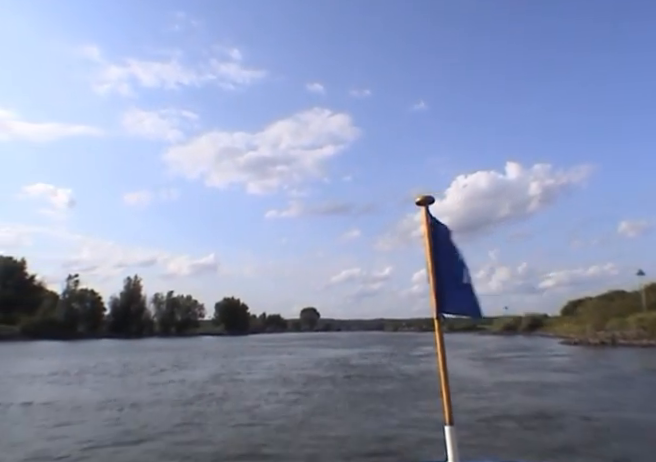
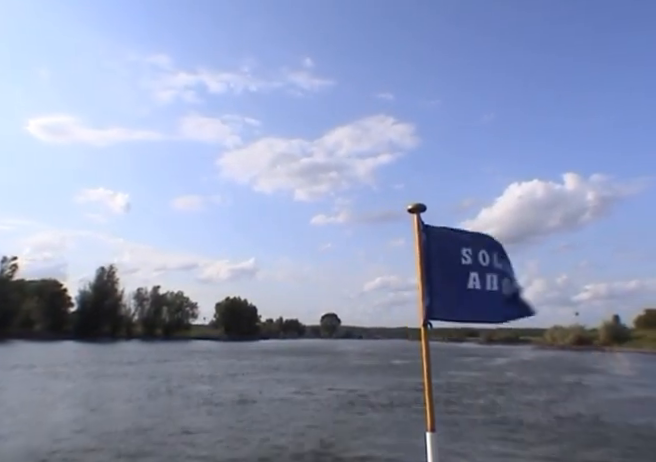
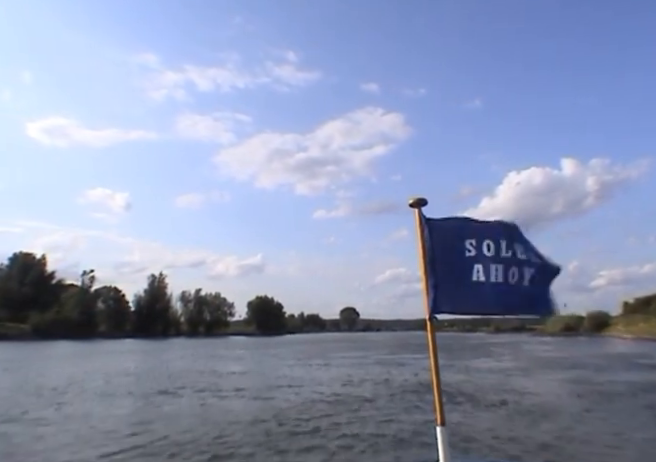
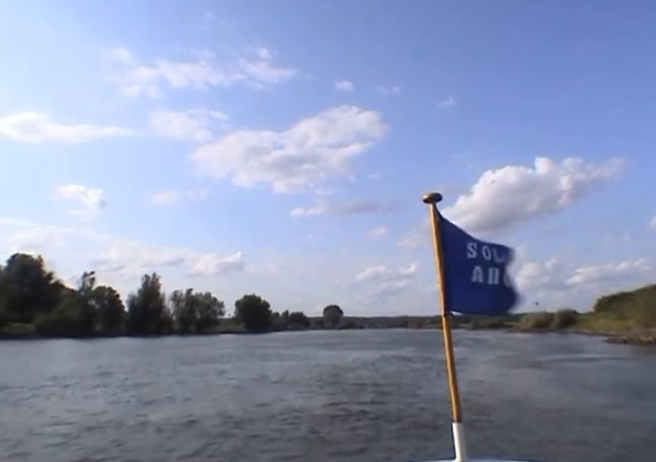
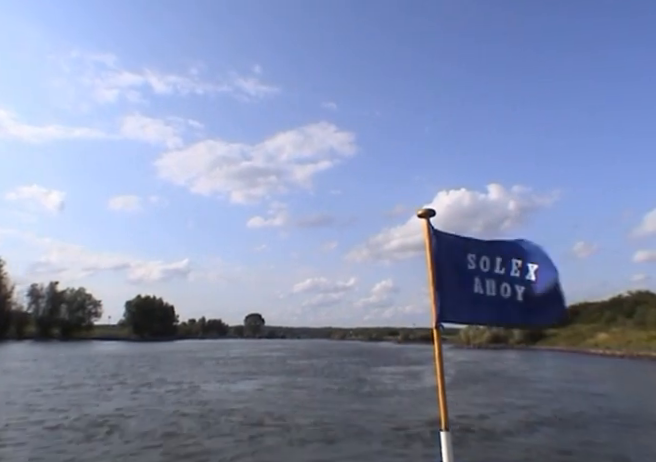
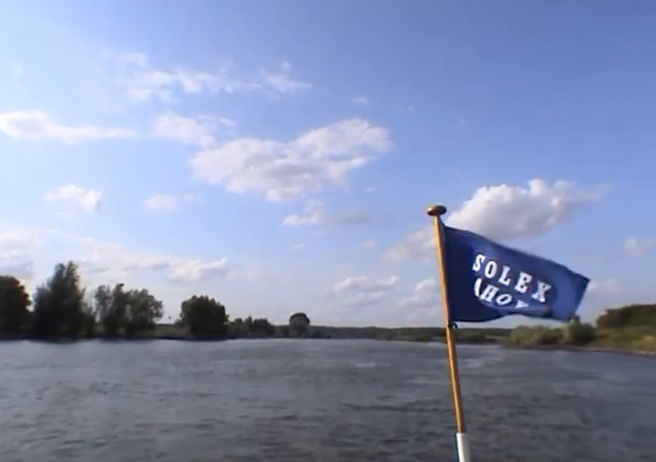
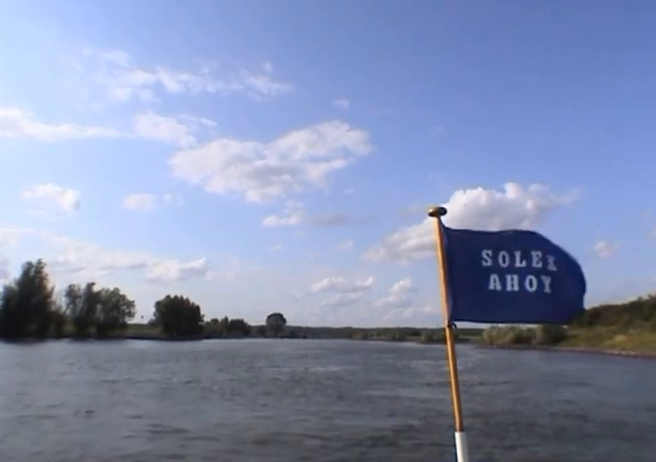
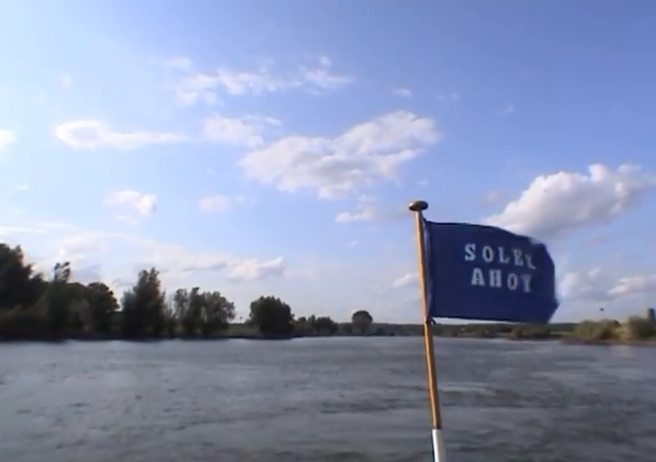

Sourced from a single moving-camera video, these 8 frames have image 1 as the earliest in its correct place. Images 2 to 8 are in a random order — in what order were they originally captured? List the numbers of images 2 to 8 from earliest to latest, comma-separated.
4, 3, 8, 2, 6, 7, 5
